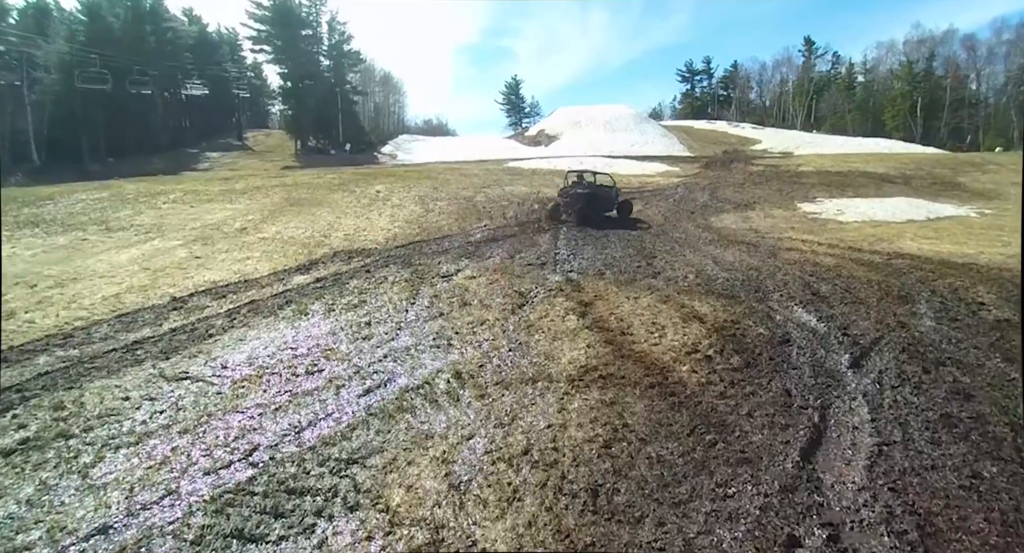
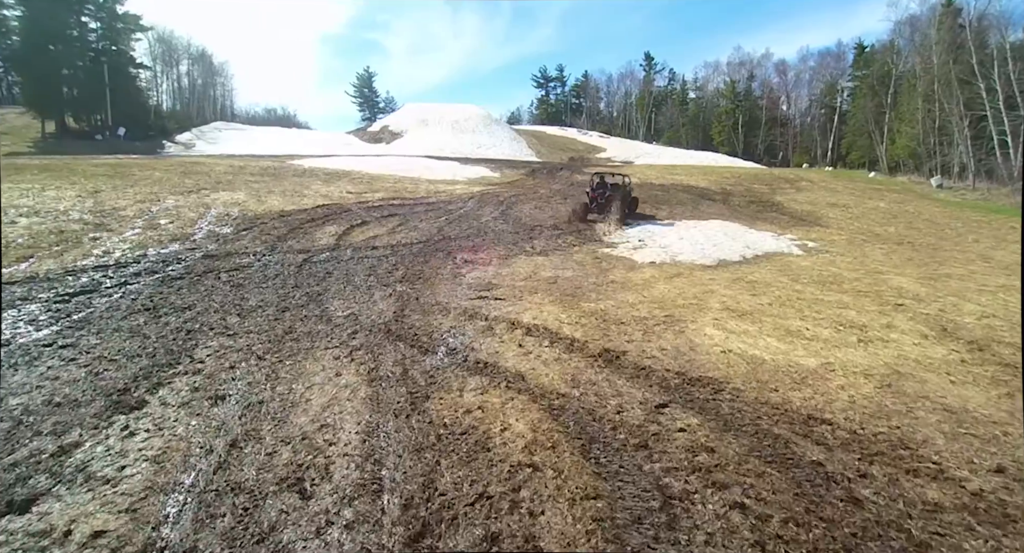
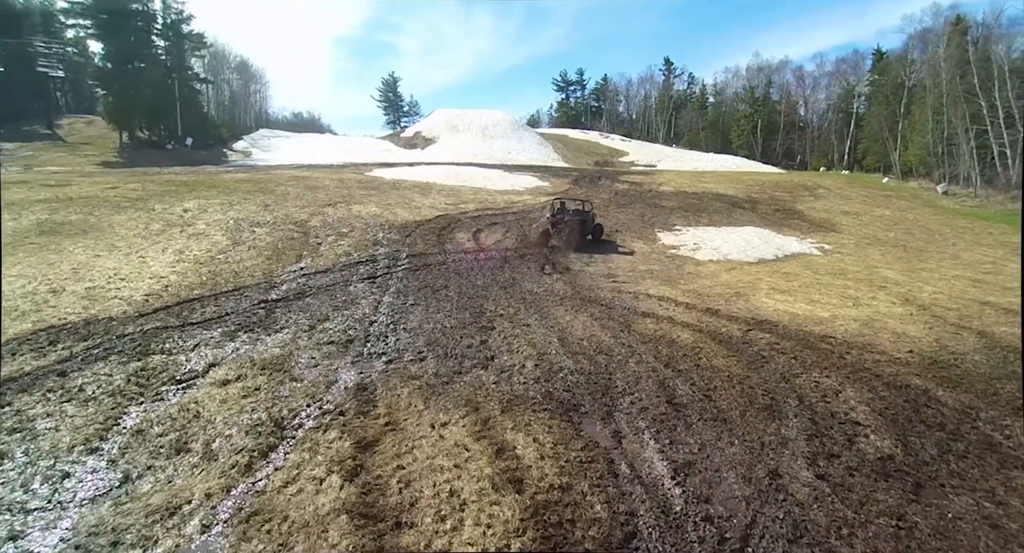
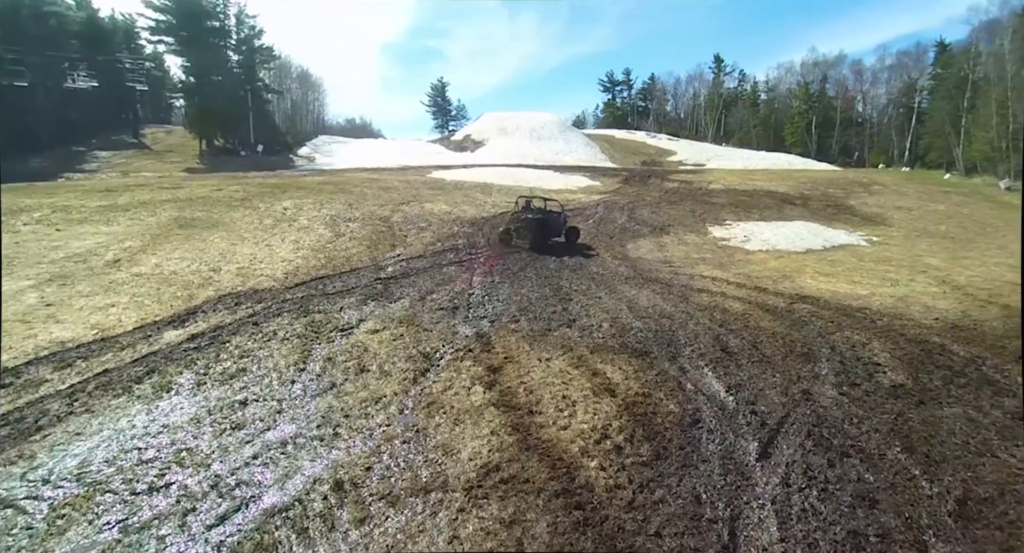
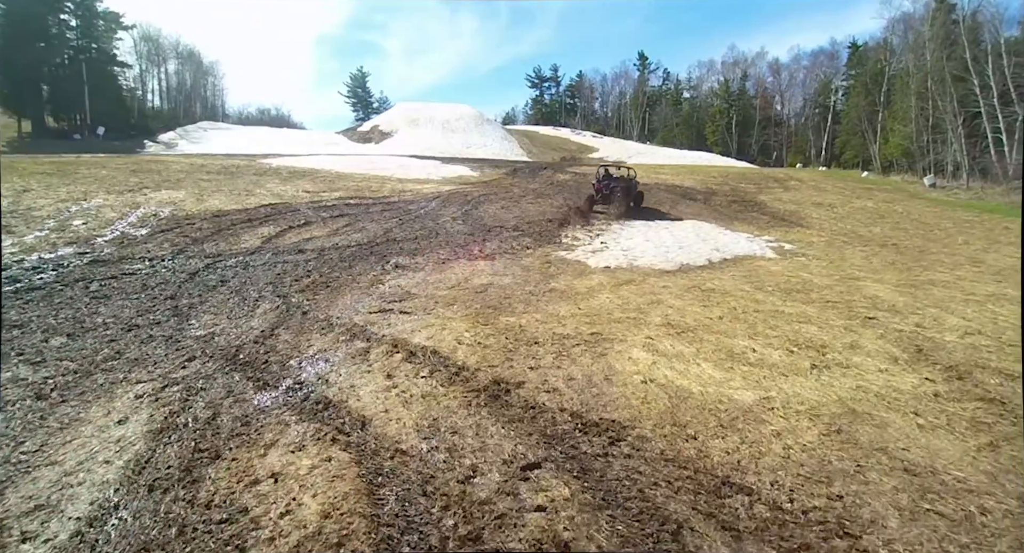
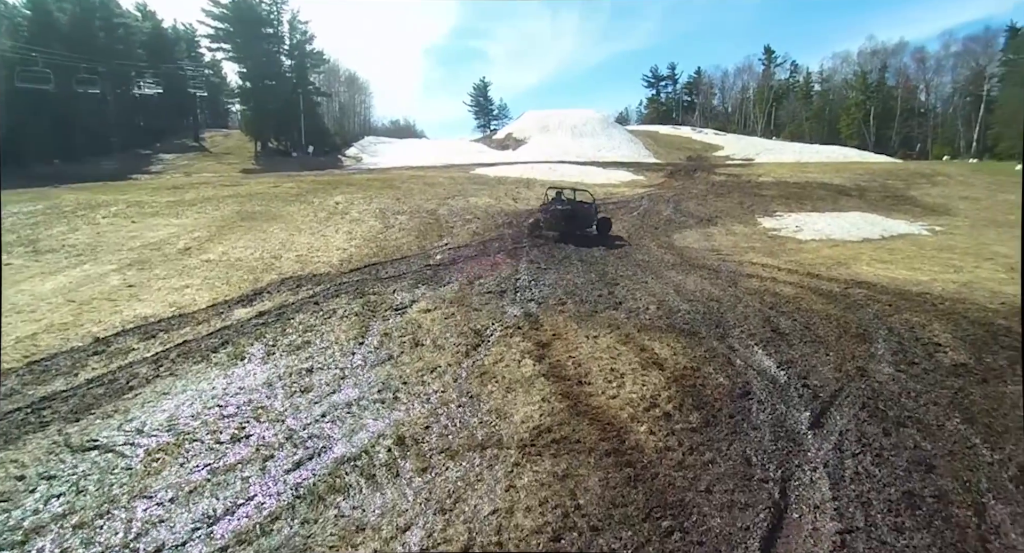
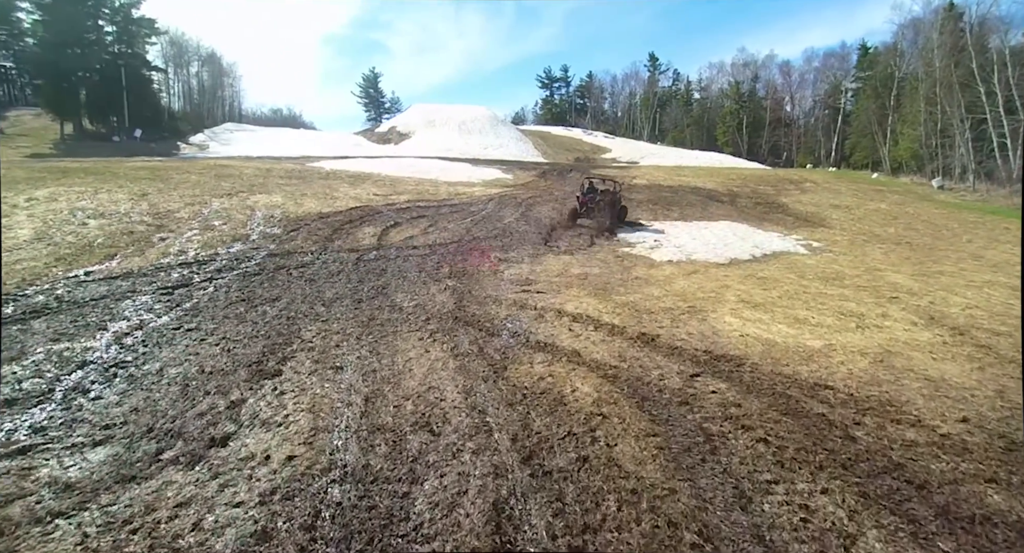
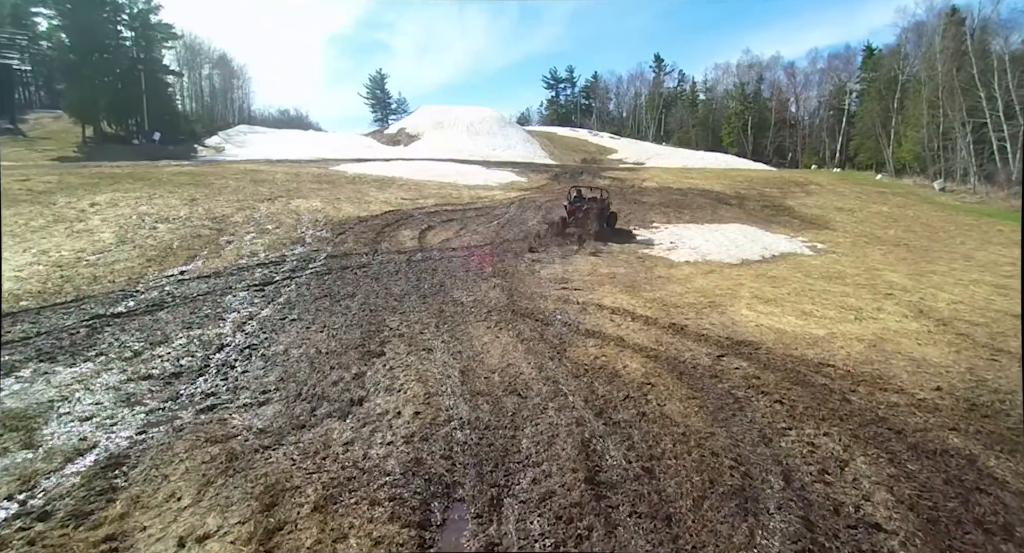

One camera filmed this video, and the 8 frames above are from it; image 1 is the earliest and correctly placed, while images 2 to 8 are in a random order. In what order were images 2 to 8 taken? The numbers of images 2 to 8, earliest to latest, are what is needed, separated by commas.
6, 4, 3, 8, 7, 2, 5
